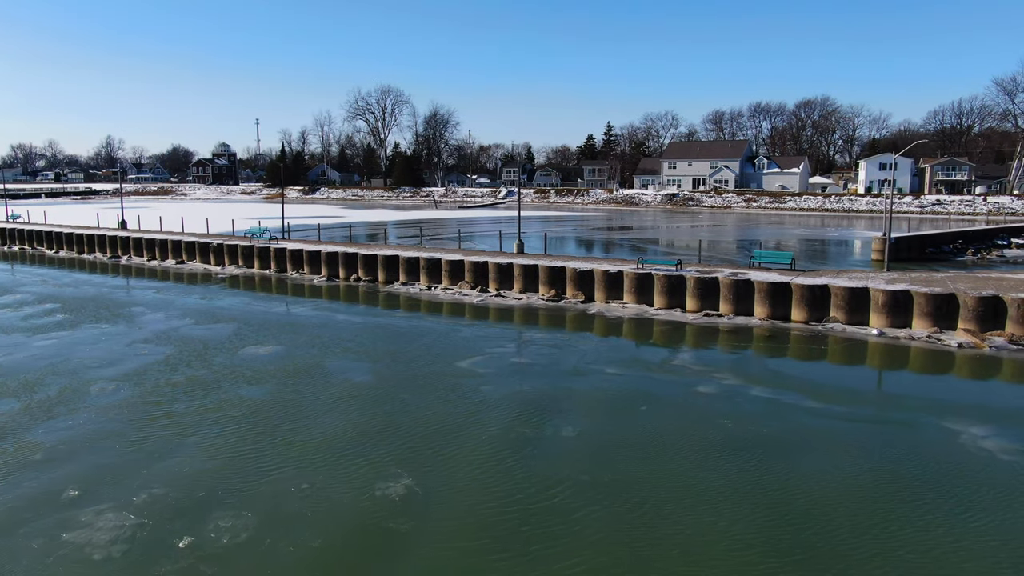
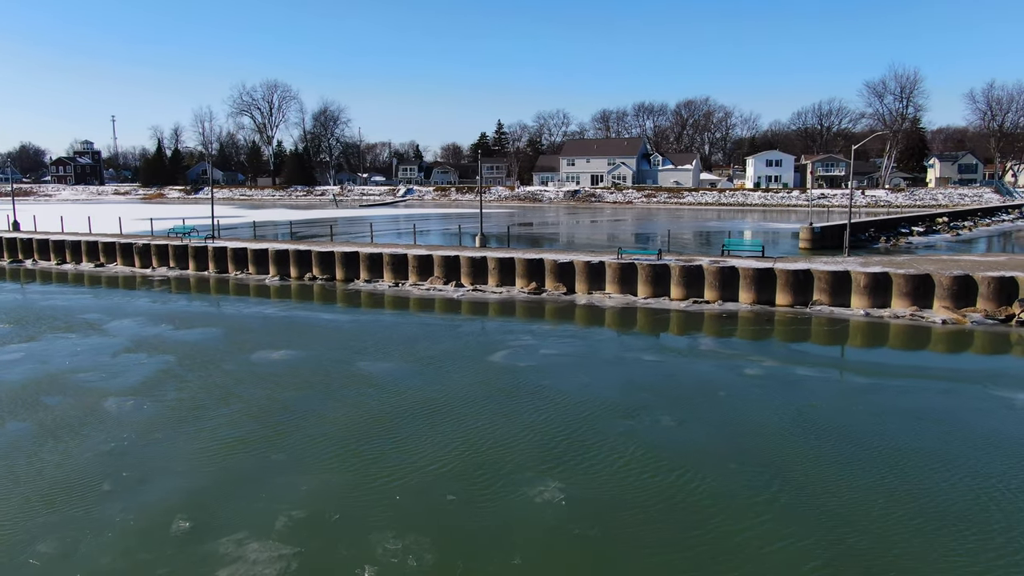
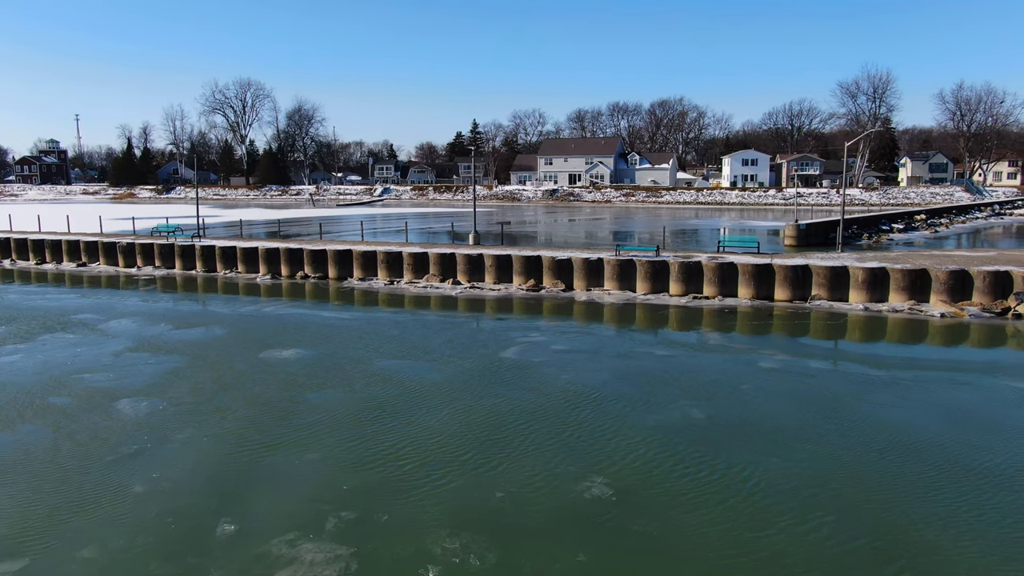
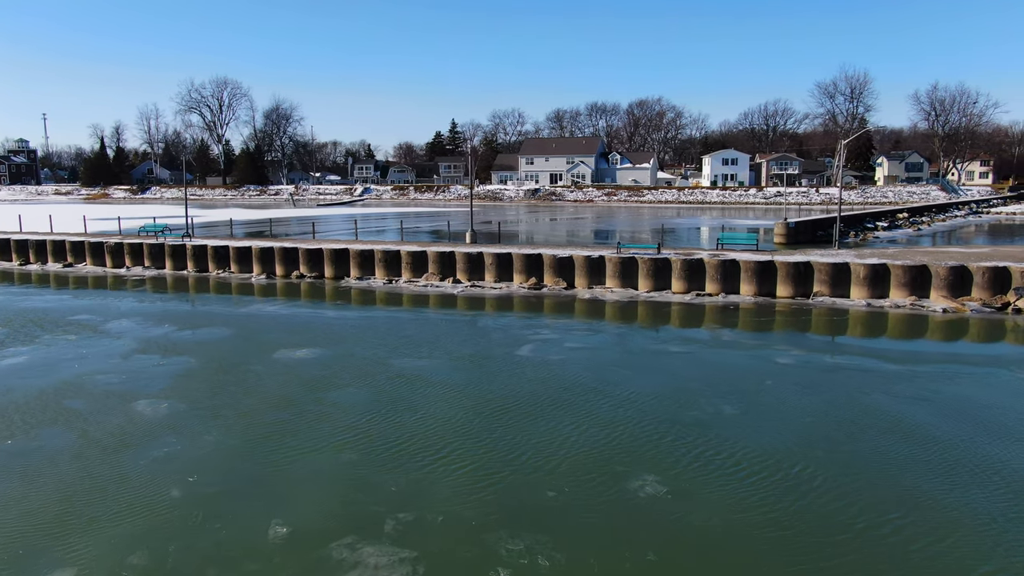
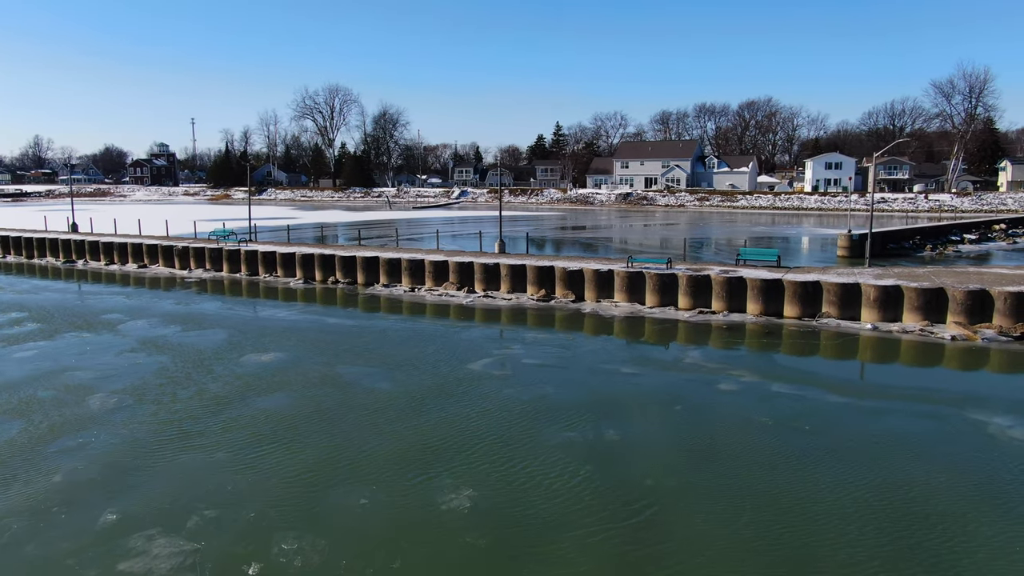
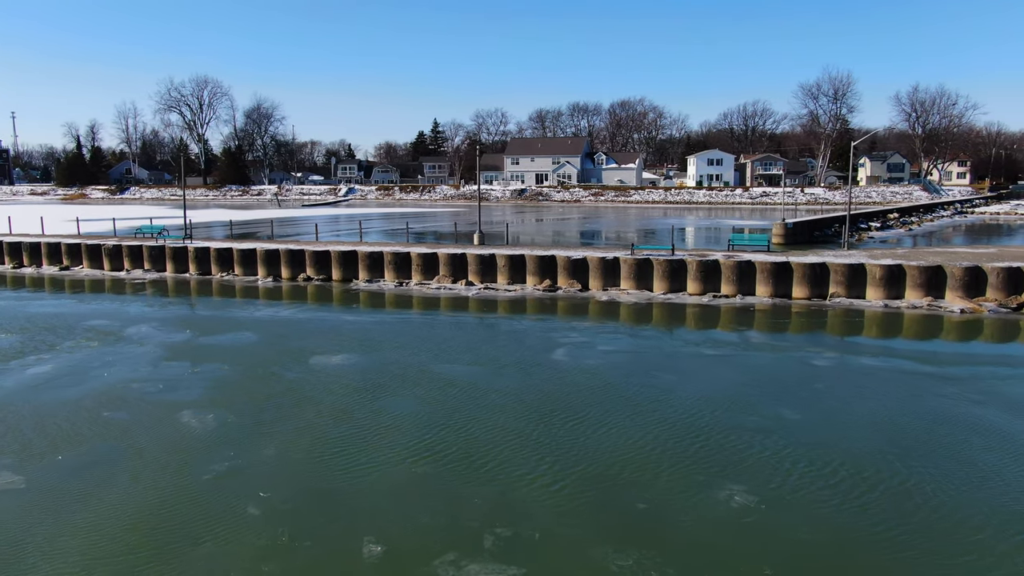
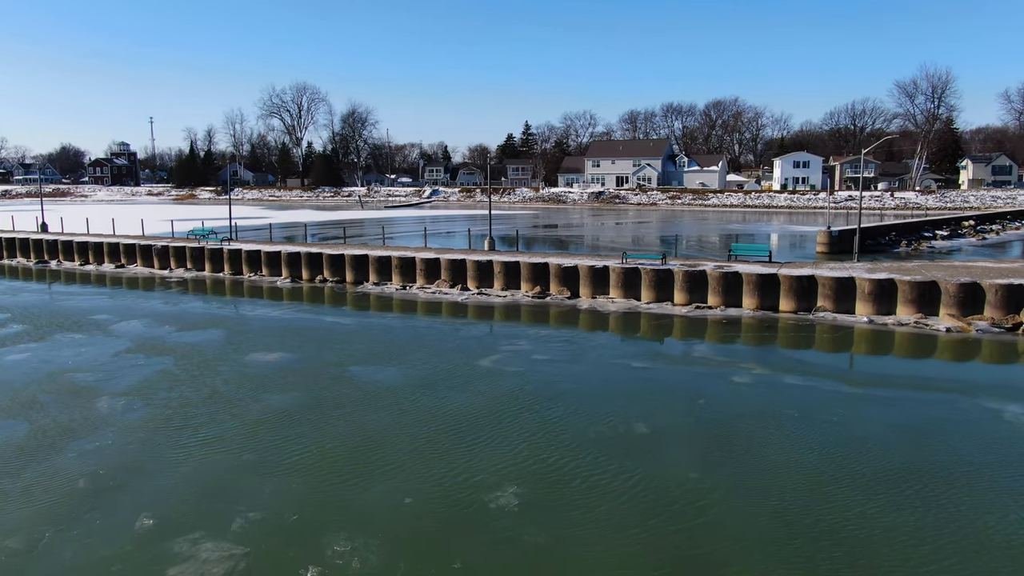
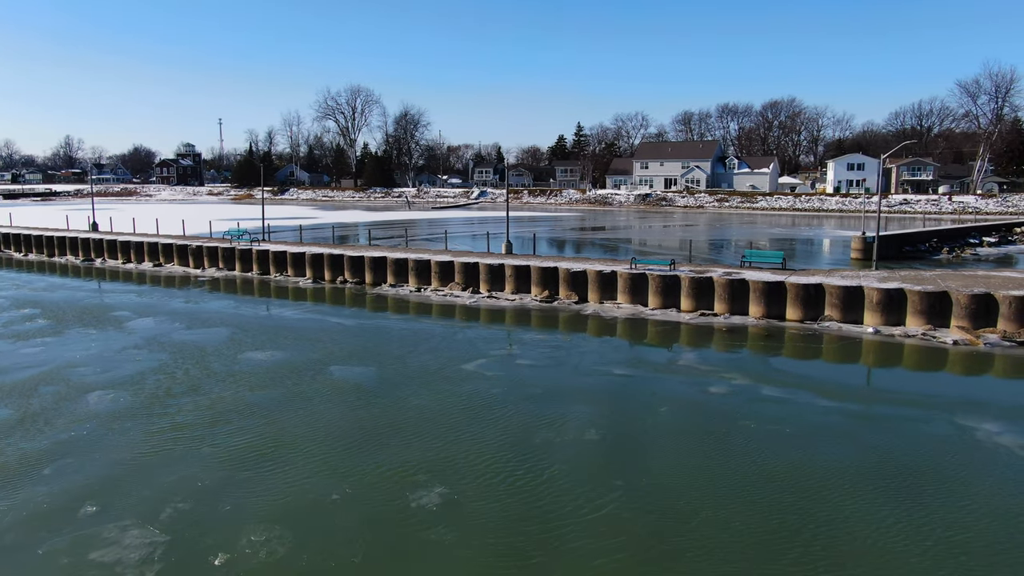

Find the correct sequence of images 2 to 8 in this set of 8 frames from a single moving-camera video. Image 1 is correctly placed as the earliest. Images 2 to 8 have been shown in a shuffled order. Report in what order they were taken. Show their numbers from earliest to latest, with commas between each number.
8, 5, 7, 2, 3, 4, 6
